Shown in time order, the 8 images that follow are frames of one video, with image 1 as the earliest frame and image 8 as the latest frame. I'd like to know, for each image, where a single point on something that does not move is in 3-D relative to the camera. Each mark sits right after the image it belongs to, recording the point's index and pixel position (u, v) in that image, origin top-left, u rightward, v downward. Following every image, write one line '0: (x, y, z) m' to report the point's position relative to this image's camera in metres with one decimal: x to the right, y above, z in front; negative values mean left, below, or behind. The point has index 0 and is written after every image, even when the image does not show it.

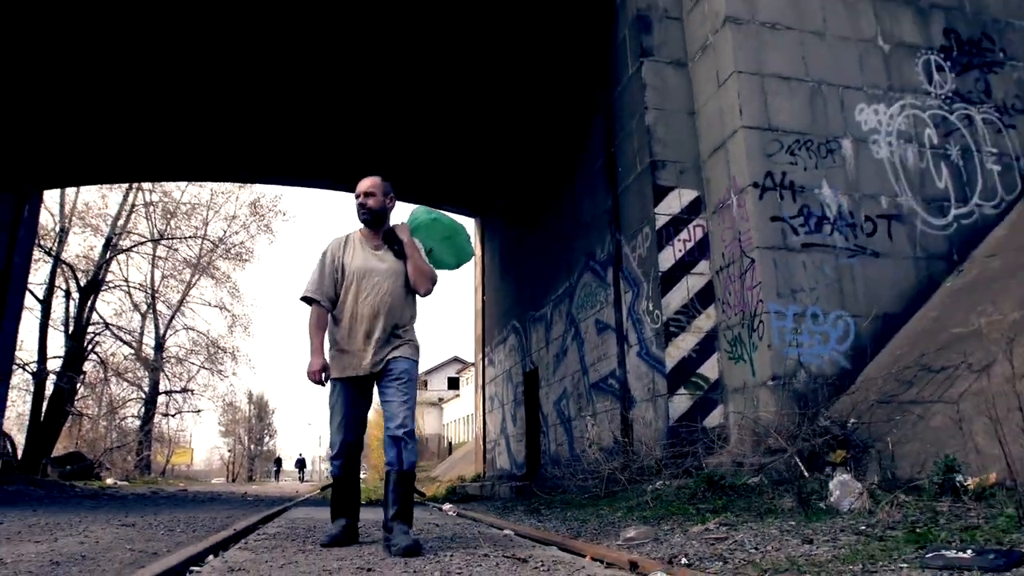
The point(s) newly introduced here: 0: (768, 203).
0: (+1.7, +0.6, +5.5) m
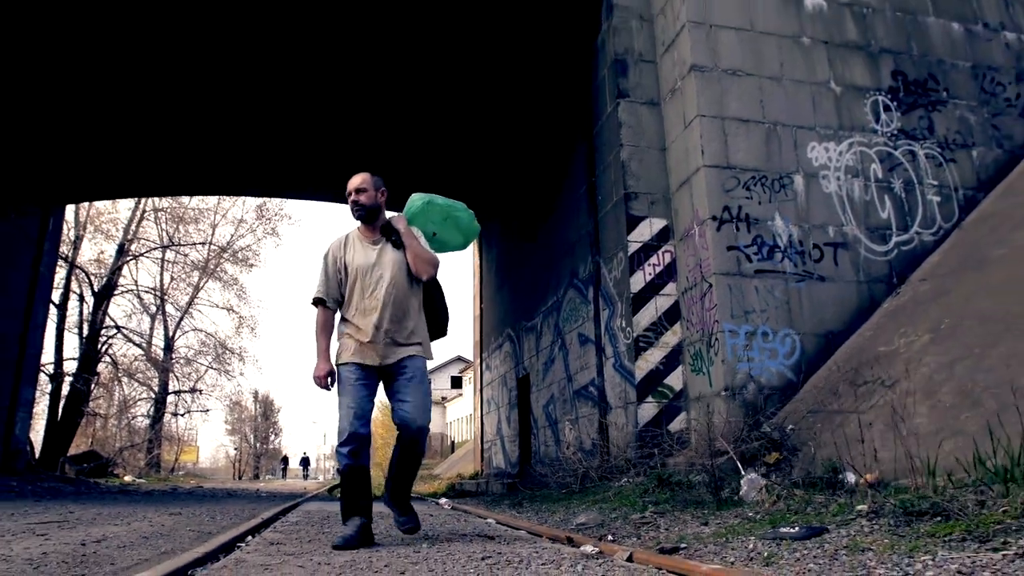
0: (+1.6, +0.4, +6.2) m
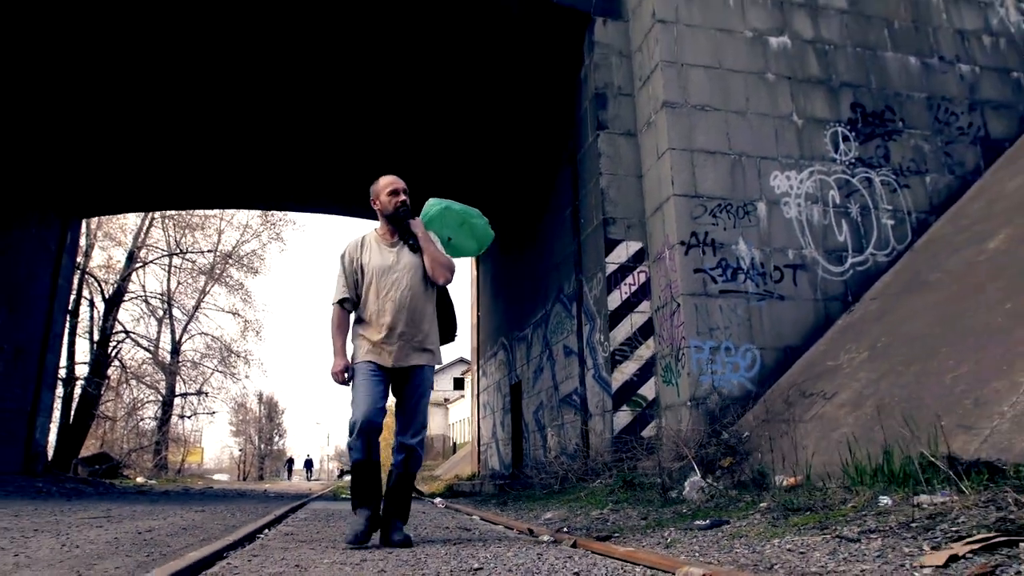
0: (+1.5, +0.3, +6.8) m
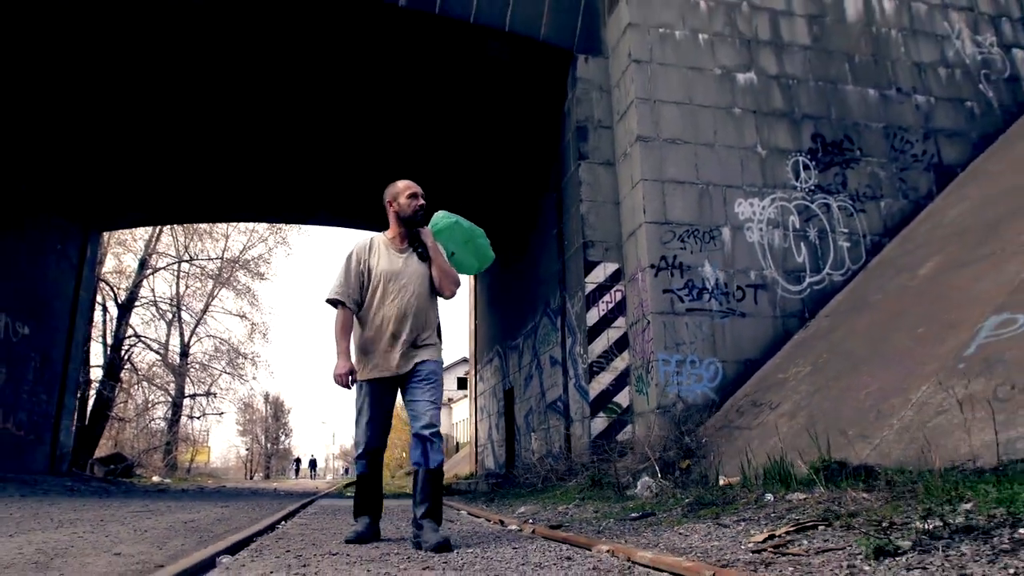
0: (+1.4, +0.1, +7.6) m
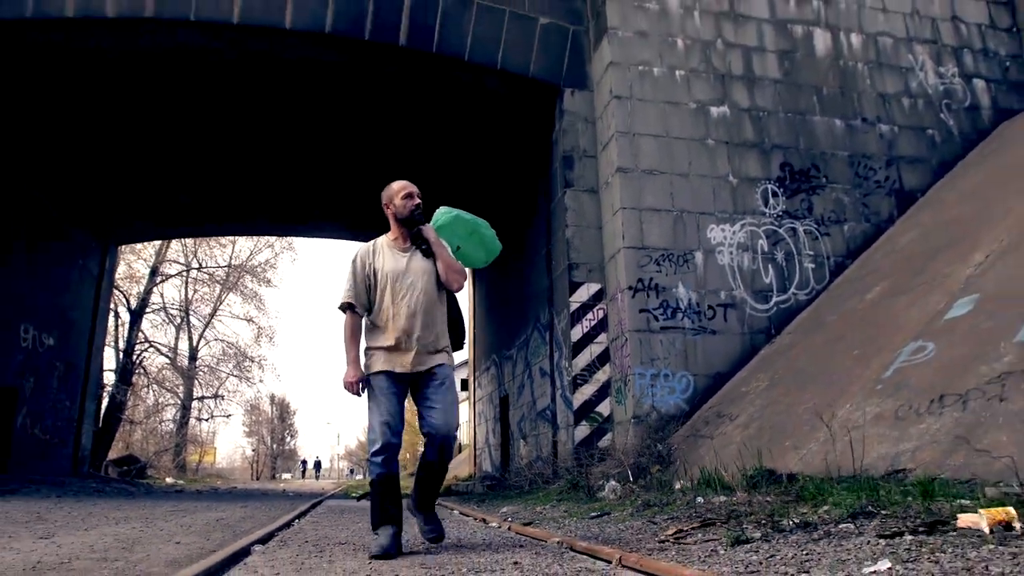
0: (+1.3, -0.1, +8.3) m
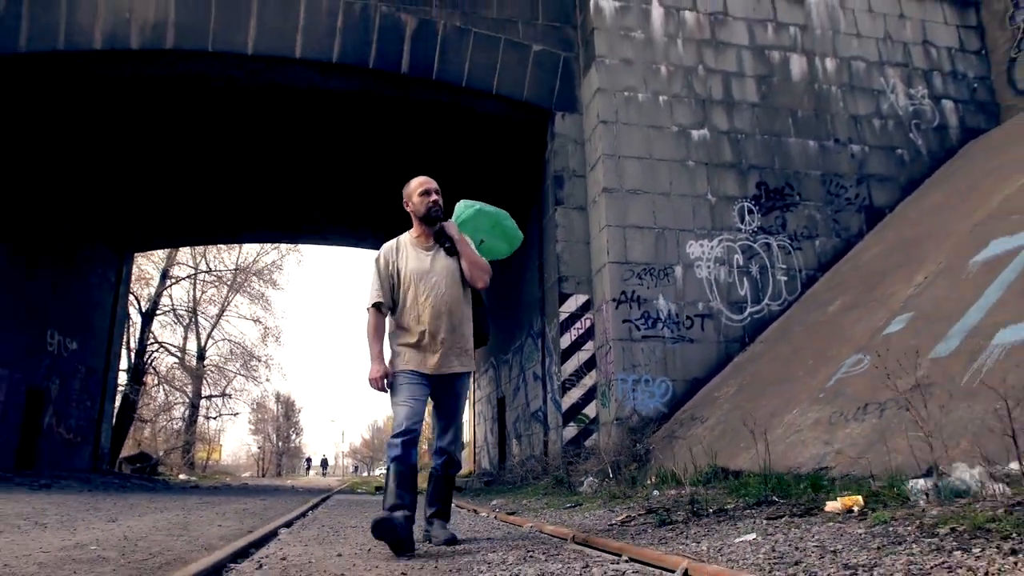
0: (+1.2, -0.2, +9.0) m
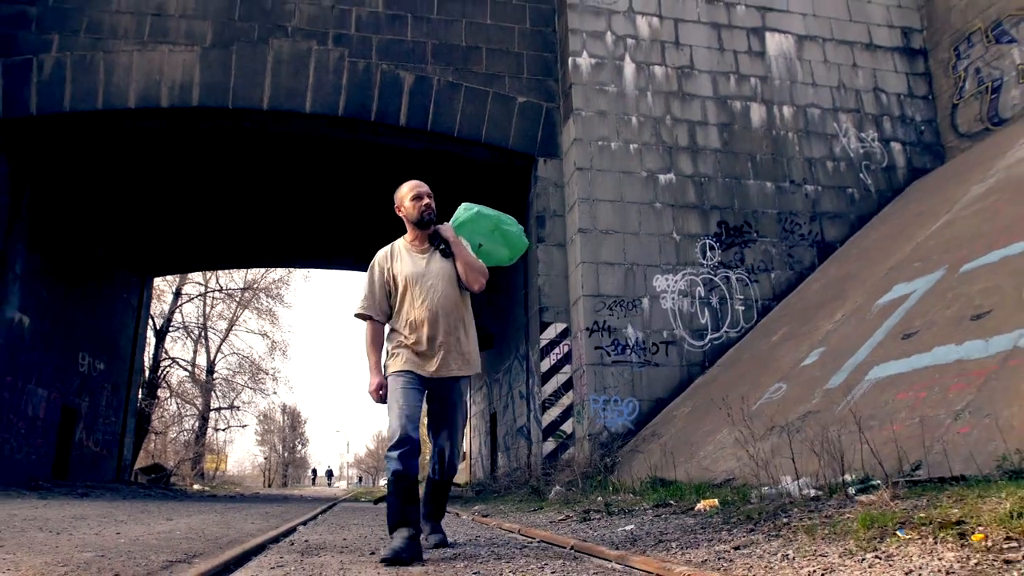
0: (+1.0, -0.6, +10.2) m
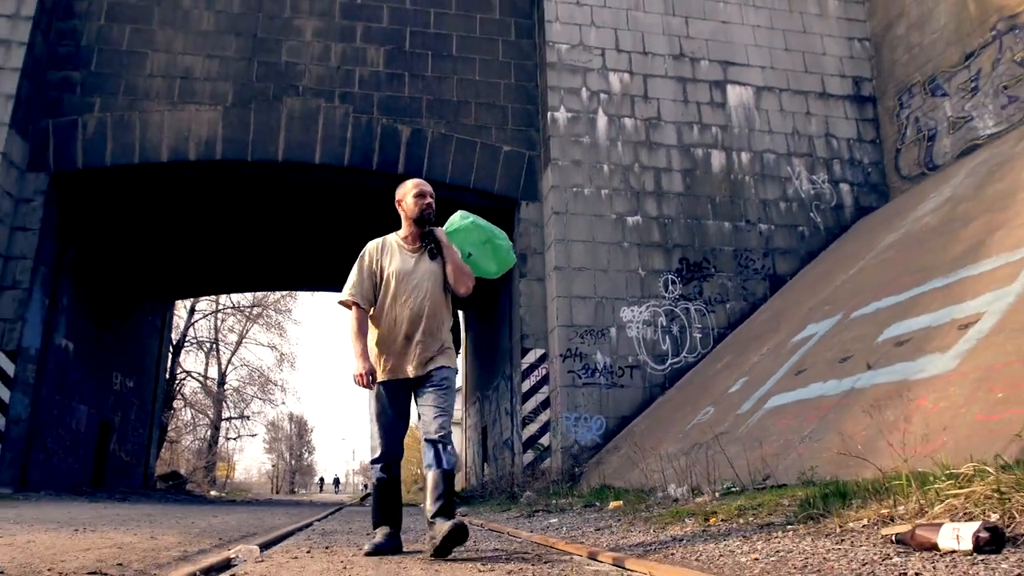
0: (+0.8, -1.1, +11.7) m
